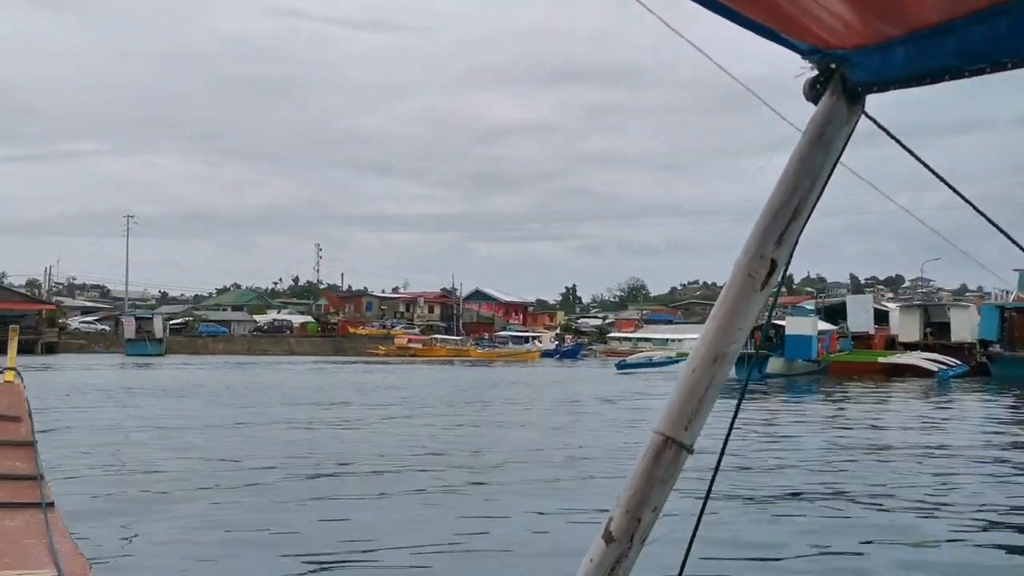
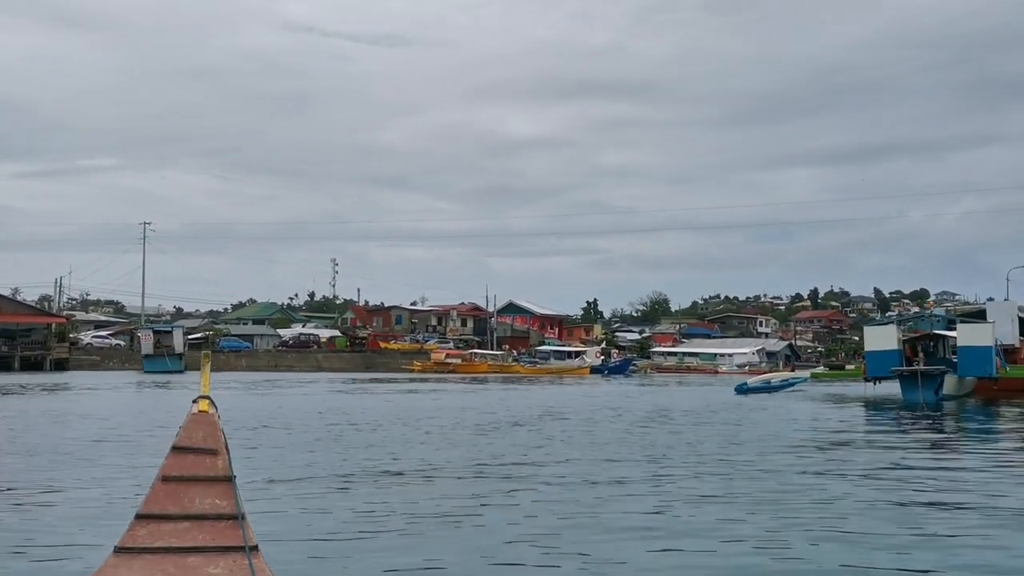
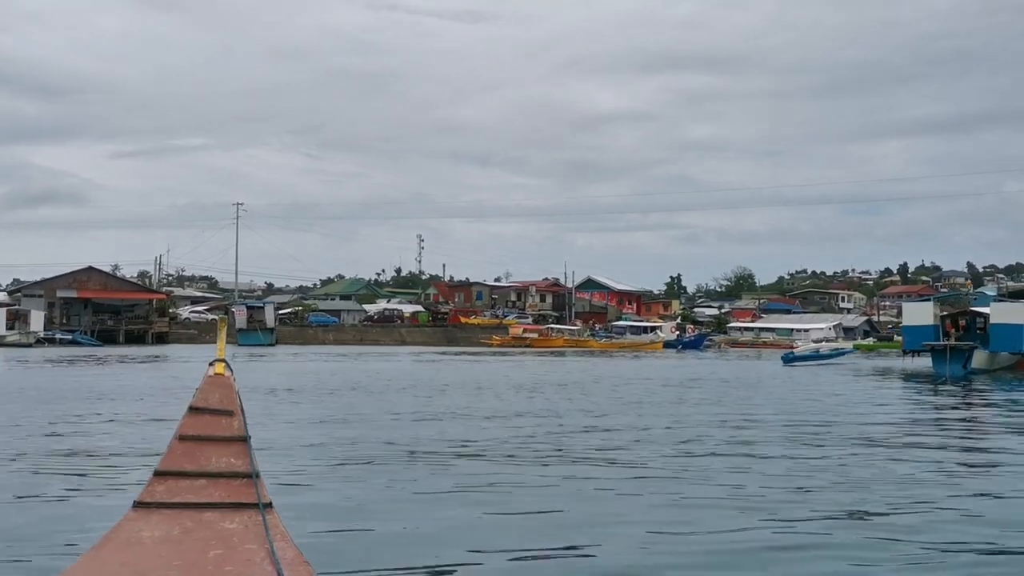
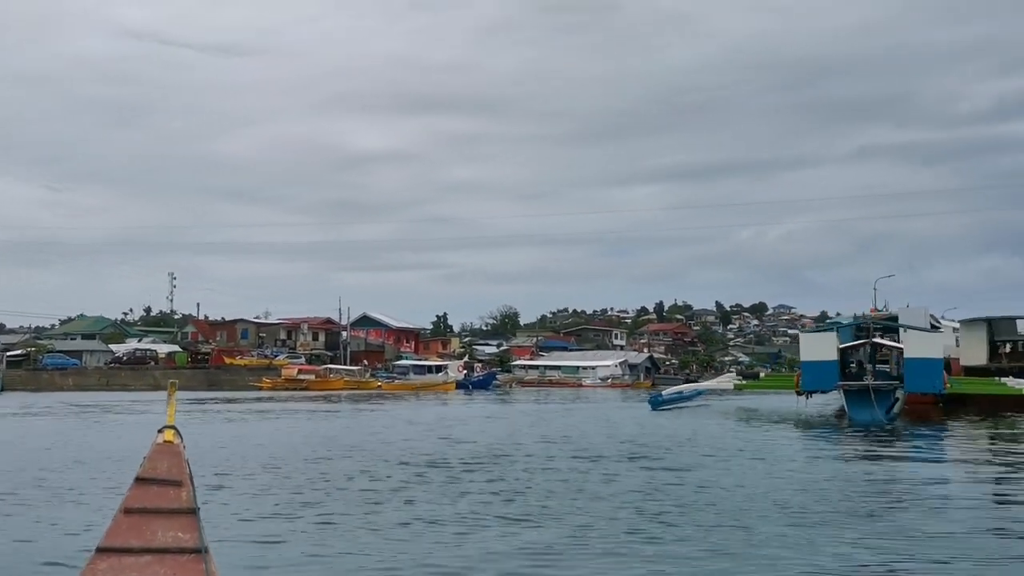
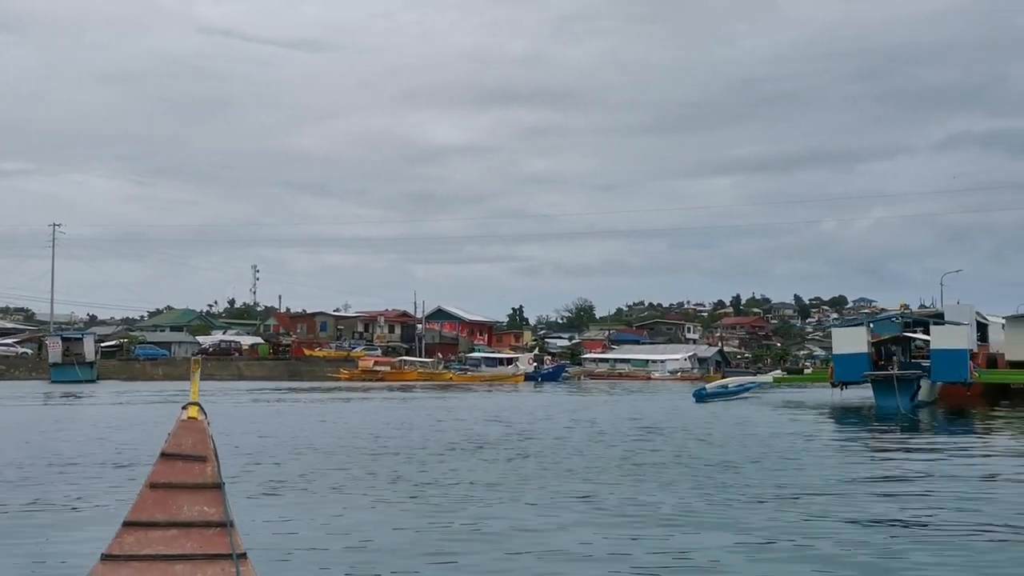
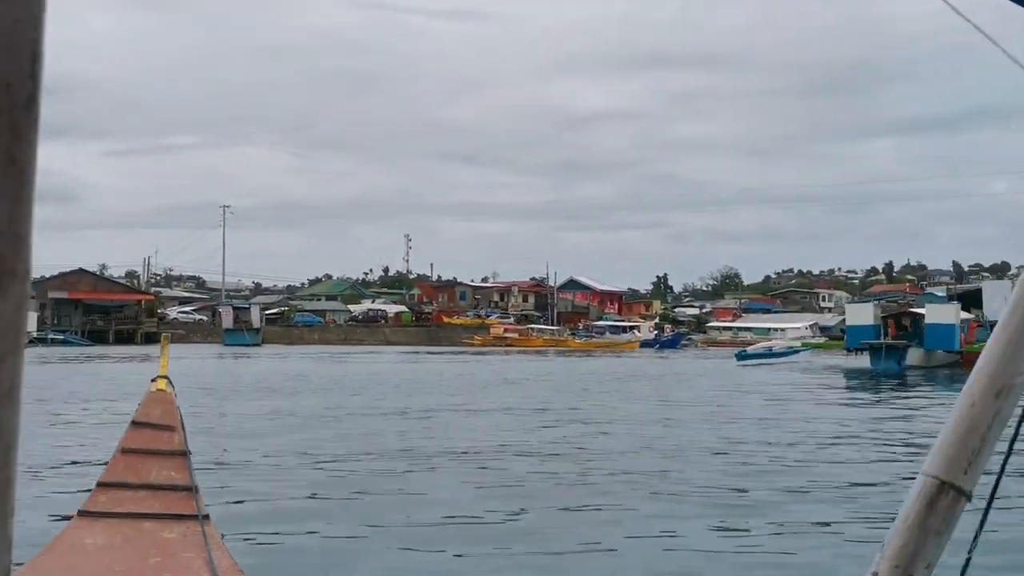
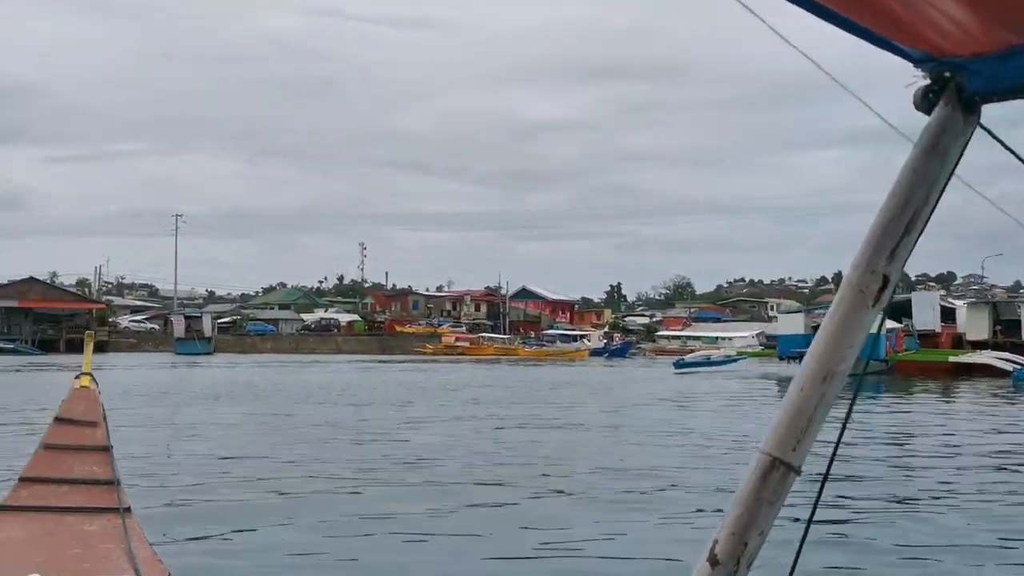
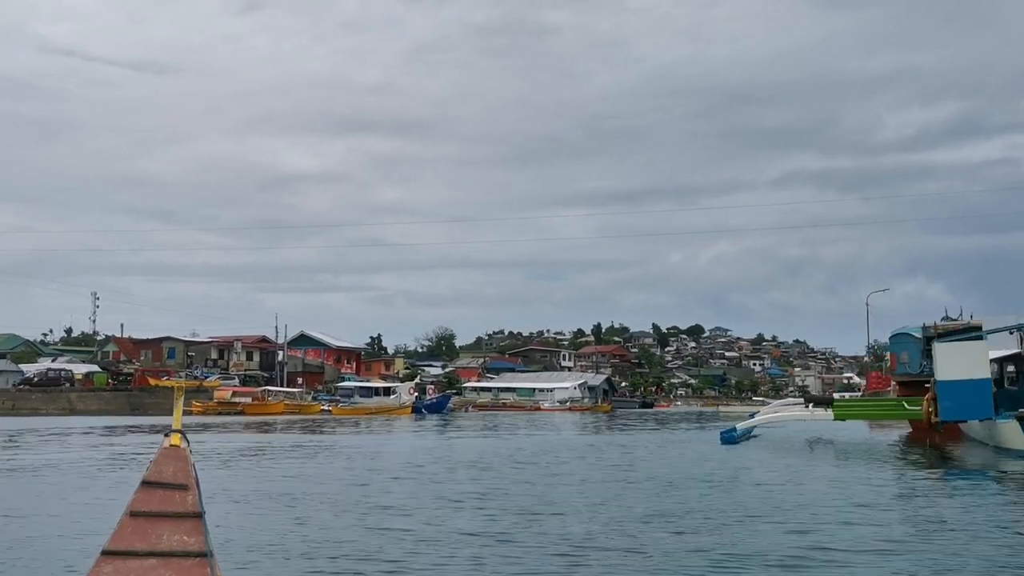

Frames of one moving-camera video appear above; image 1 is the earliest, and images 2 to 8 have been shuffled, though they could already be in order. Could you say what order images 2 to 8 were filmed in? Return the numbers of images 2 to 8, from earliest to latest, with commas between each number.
7, 6, 3, 2, 5, 4, 8
